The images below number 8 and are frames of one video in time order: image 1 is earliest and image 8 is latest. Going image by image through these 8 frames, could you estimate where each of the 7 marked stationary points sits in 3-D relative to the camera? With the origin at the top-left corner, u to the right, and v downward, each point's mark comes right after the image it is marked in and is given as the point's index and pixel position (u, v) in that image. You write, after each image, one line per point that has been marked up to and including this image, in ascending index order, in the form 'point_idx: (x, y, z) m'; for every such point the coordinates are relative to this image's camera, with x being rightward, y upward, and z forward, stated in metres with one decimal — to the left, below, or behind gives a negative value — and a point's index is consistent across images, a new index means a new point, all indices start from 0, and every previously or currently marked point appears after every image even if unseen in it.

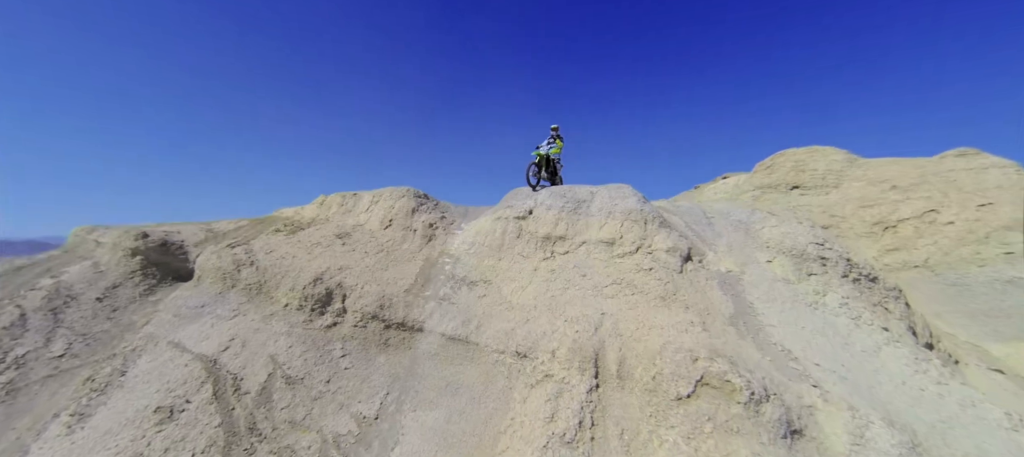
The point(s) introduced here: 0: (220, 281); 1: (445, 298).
0: (-6.0, -1.1, +7.5) m
1: (-1.4, -1.4, +7.5) m
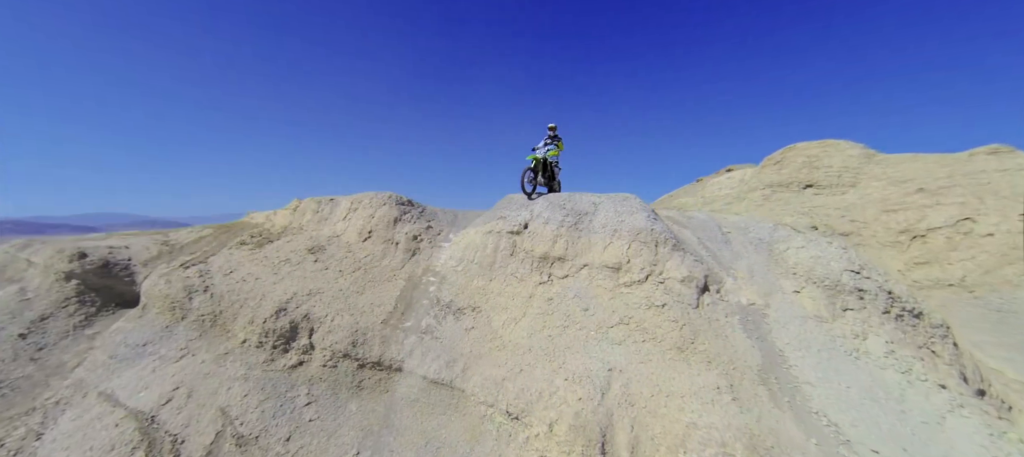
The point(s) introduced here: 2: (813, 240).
0: (-6.1, -1.5, +6.6) m
1: (-1.5, -1.8, +6.6) m
2: (+5.6, -0.2, +7.0) m
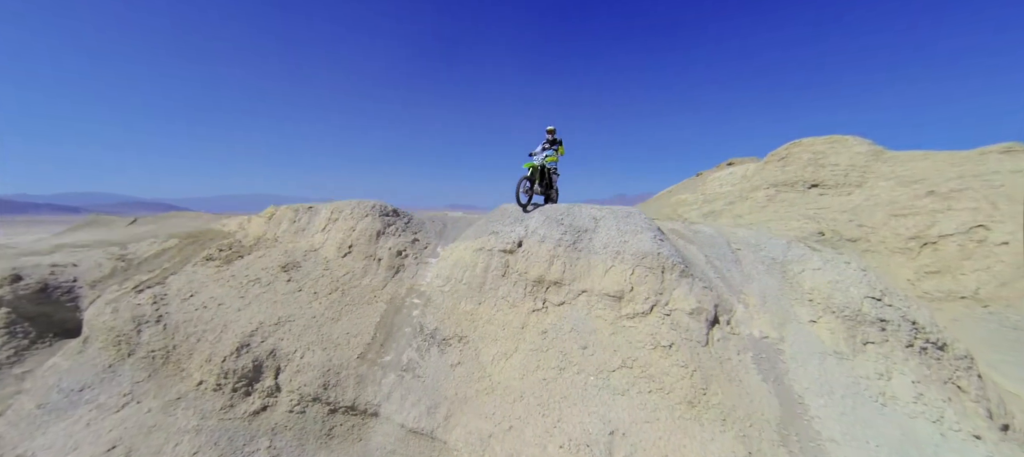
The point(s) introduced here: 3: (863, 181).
0: (-6.3, -1.9, +5.9) m
1: (-1.7, -2.2, +6.0) m
2: (+5.4, -0.5, +6.4) m
3: (+10.9, +1.6, +11.8) m
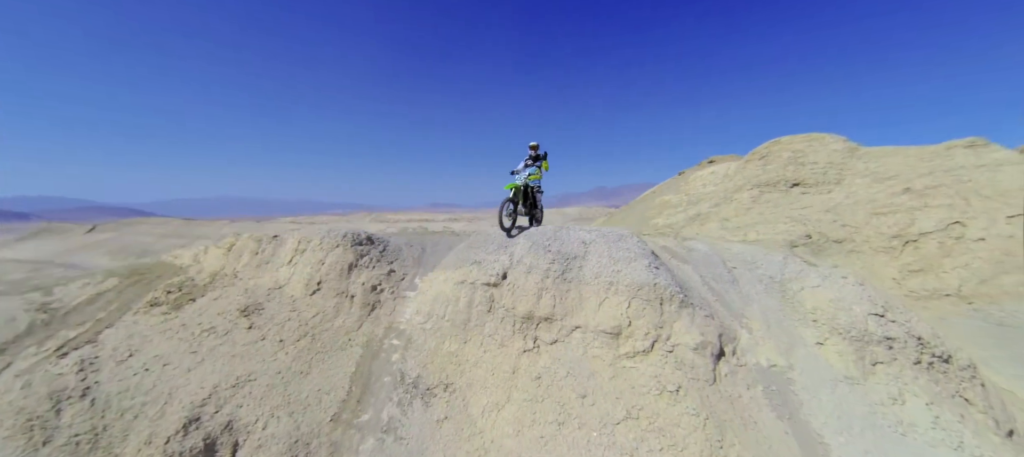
0: (-6.4, -2.8, +5.0) m
1: (-1.8, -2.8, +5.3) m
2: (+5.2, -0.8, +6.1) m
3: (+10.3, +1.7, +11.8) m
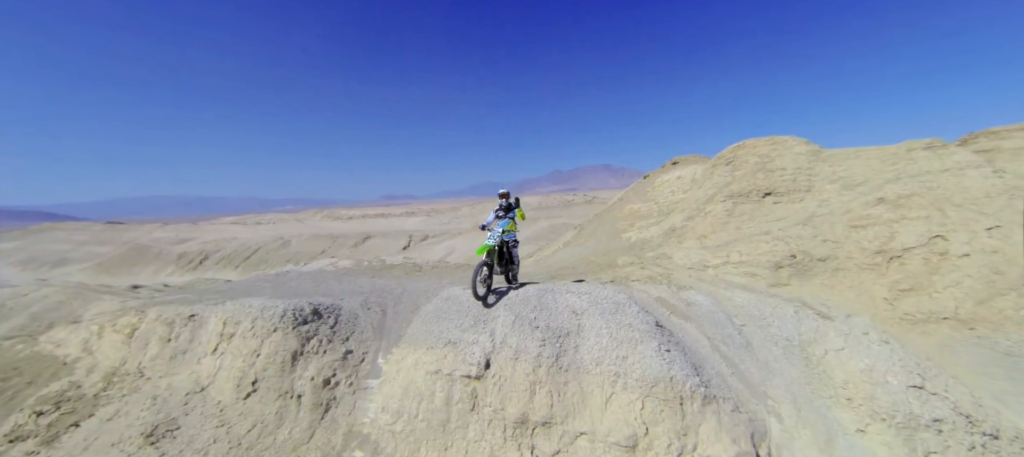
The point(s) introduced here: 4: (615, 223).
0: (-6.3, -4.4, +3.3) m
1: (-1.7, -4.1, +4.1) m
2: (+5.0, -1.5, +5.5) m
3: (+9.3, +1.4, +11.7) m
4: (+4.8, +0.3, +17.4) m
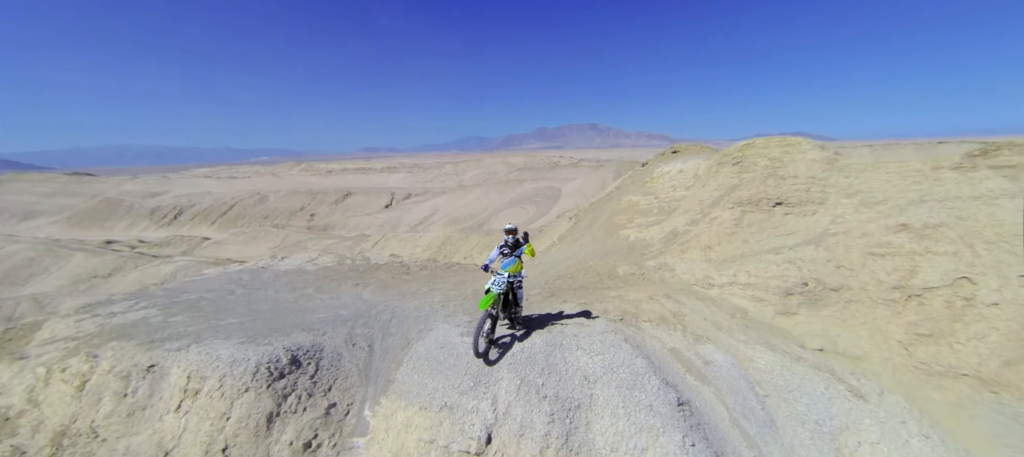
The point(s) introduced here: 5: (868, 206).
0: (-6.2, -5.3, +2.8) m
1: (-1.7, -5.1, +3.7) m
2: (+5.0, -2.5, +5.1) m
3: (+9.2, +0.9, +11.0) m
4: (+4.5, +0.6, +16.7) m
5: (+9.5, +0.6, +10.0) m
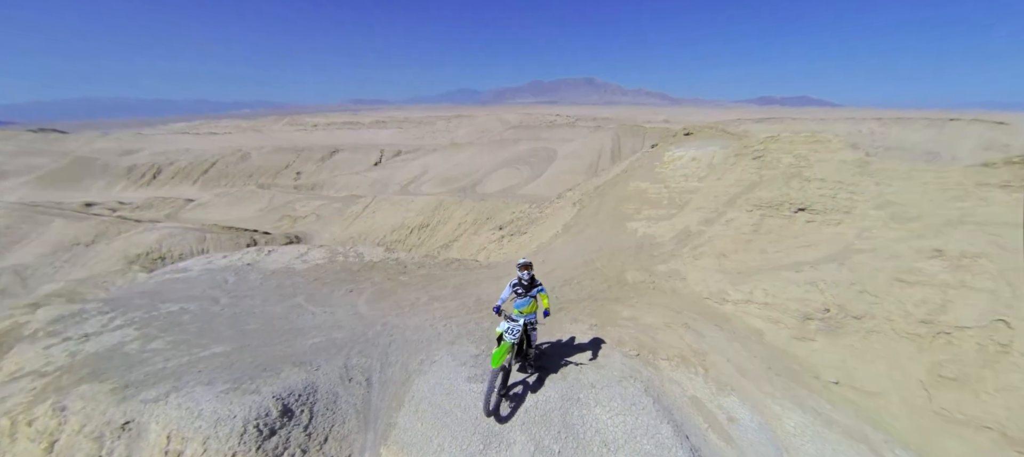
0: (-6.1, -6.2, +2.6) m
1: (-1.5, -5.9, +3.6) m
2: (+5.2, -3.5, +4.8) m
3: (+9.4, +0.5, +10.4) m
4: (+4.6, +1.0, +15.9) m
5: (+9.7, +0.1, +9.4) m
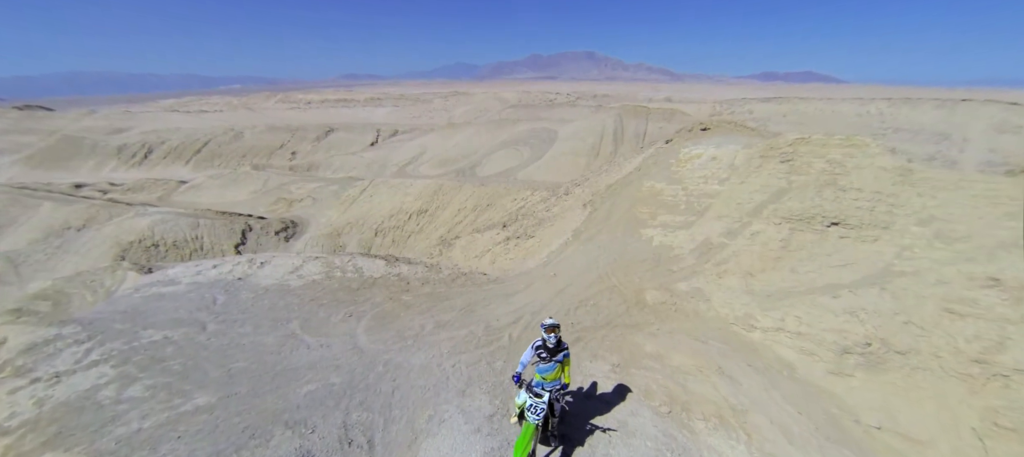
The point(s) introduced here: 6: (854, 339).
0: (-5.7, -7.1, +2.1) m
1: (-1.2, -6.9, +3.1) m
2: (+5.5, -4.3, +4.1) m
3: (+9.7, 0.0, +9.5) m
4: (+4.8, +0.8, +15.0) m
5: (+10.0, -0.5, +8.6) m
6: (+7.5, -2.4, +8.2) m
